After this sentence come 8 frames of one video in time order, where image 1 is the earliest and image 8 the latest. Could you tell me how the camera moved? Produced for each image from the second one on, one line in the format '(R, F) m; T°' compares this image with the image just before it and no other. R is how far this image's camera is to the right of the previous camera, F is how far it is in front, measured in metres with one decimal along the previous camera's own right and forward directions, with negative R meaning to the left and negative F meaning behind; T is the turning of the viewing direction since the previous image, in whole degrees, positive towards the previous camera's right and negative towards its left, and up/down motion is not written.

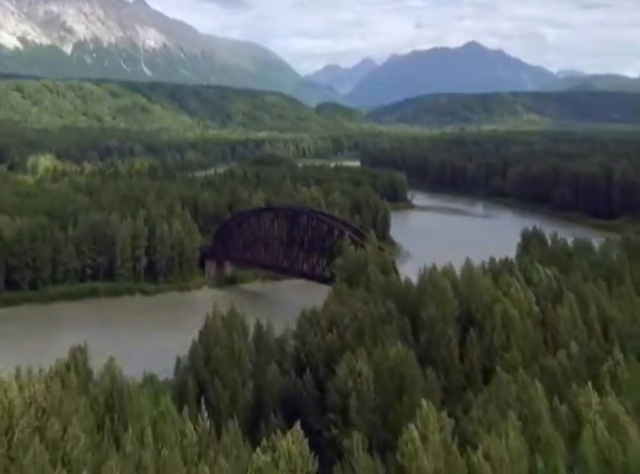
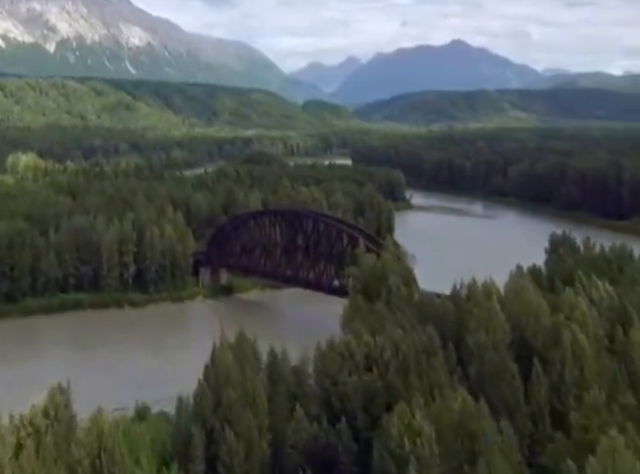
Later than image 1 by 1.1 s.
(-0.7, +2.8) m; +1°
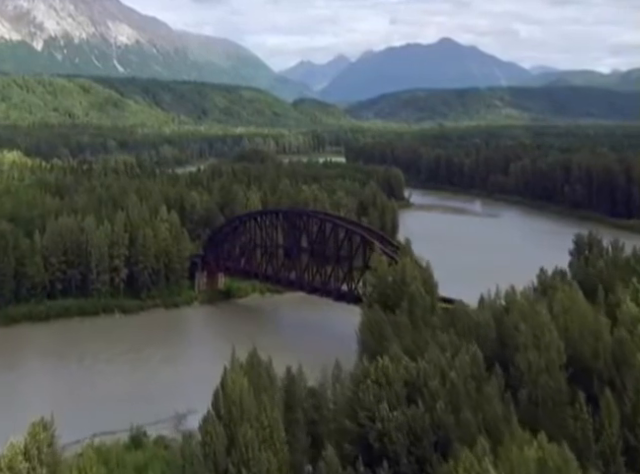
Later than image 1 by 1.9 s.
(-0.6, +2.0) m; +1°
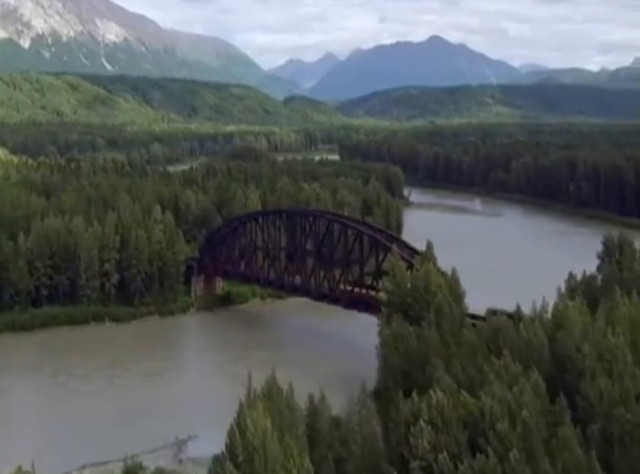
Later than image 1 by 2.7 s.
(-0.5, +2.0) m; +1°
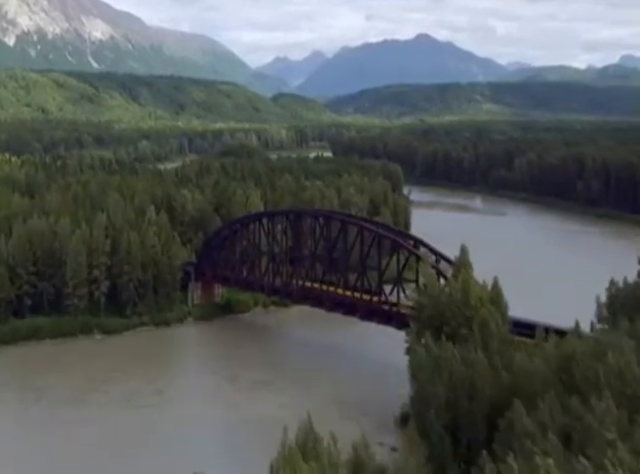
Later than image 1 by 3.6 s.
(-0.7, +2.3) m; +1°
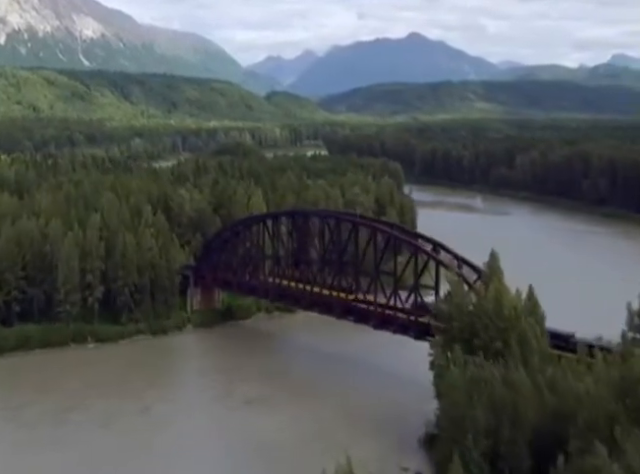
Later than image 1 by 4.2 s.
(-0.5, +1.5) m; +1°
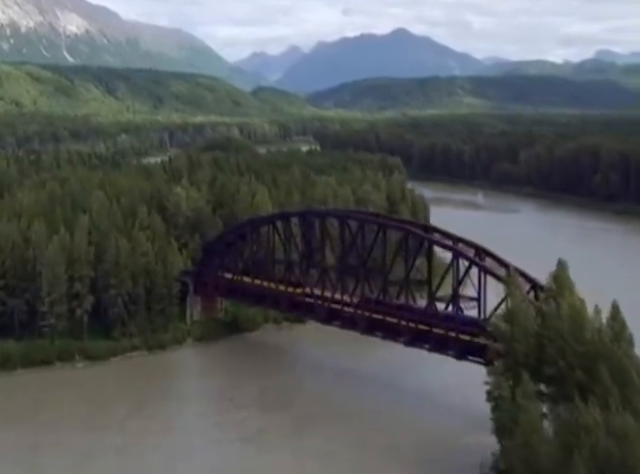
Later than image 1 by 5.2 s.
(-0.8, +2.5) m; +1°
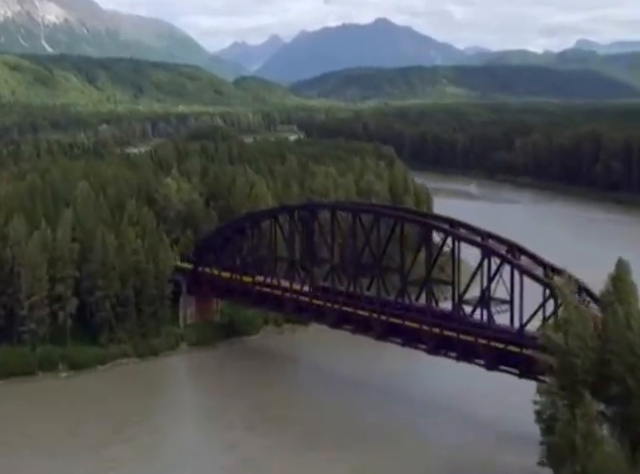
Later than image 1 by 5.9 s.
(-0.6, +1.8) m; +1°
